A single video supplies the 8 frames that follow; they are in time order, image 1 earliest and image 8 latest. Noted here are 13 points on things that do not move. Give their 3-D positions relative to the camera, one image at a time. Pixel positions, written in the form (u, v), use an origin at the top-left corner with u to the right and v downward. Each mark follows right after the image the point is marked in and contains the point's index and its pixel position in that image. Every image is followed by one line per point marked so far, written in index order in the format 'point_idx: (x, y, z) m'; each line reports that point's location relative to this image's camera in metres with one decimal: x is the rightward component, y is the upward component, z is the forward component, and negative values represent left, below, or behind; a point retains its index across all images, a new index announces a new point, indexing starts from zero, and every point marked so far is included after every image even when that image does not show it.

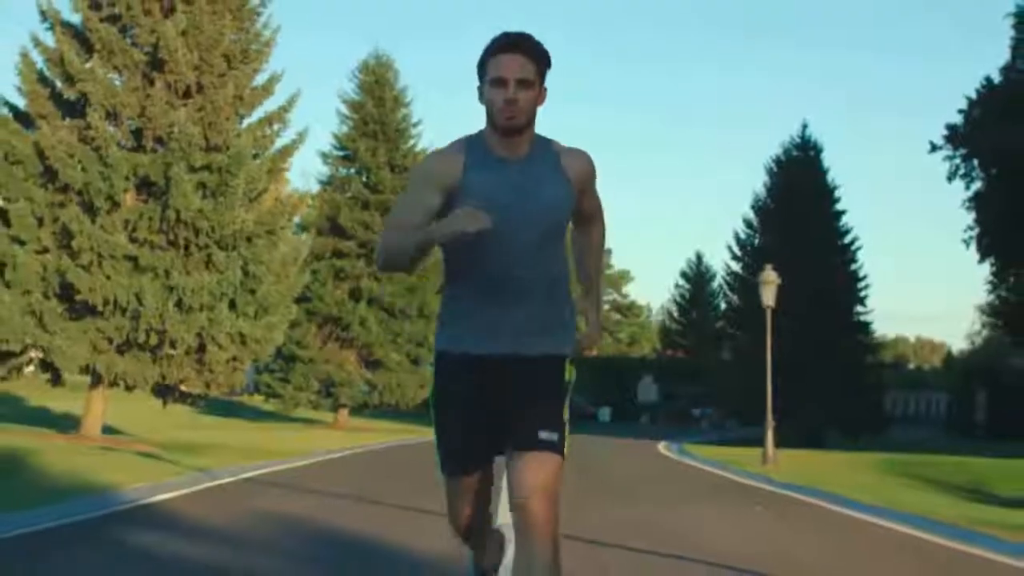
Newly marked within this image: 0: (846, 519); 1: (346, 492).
0: (+4.5, -3.0, +19.3) m
1: (-1.8, -2.3, +16.2) m
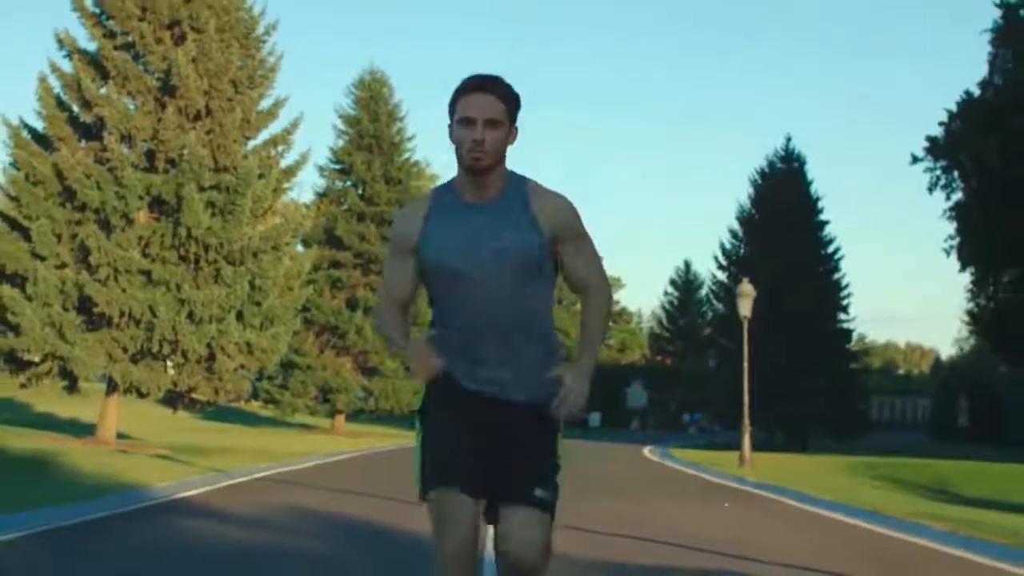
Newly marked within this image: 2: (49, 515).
0: (+4.4, -3.3, +20.9) m
1: (-1.9, -2.4, +17.7) m
2: (-4.6, -2.2, +14.4) m
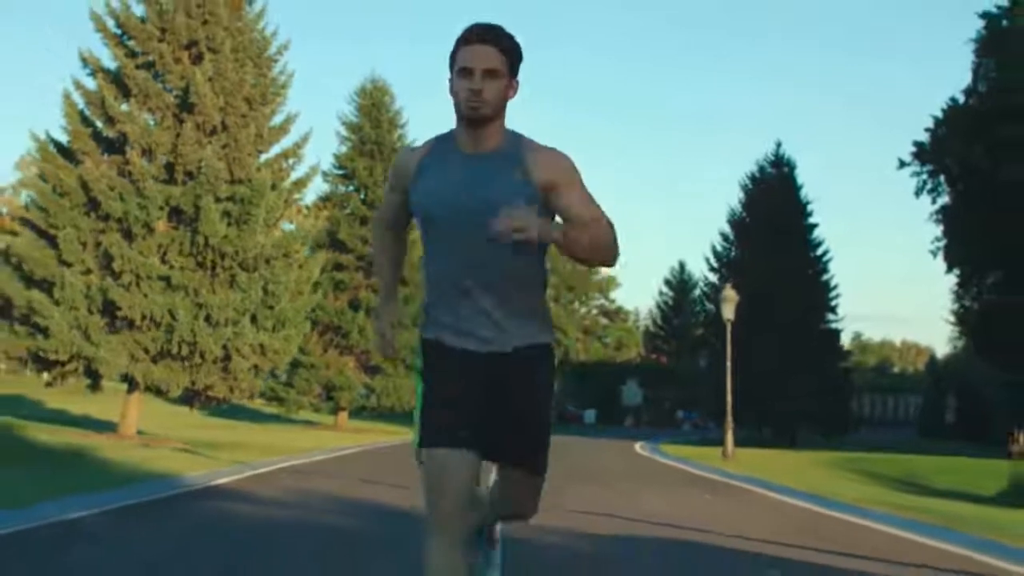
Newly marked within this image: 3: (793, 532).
0: (+4.3, -3.4, +22.6) m
1: (-2.0, -2.6, +19.5) m
2: (-4.6, -2.4, +16.1) m
3: (+3.4, -2.9, +17.2) m
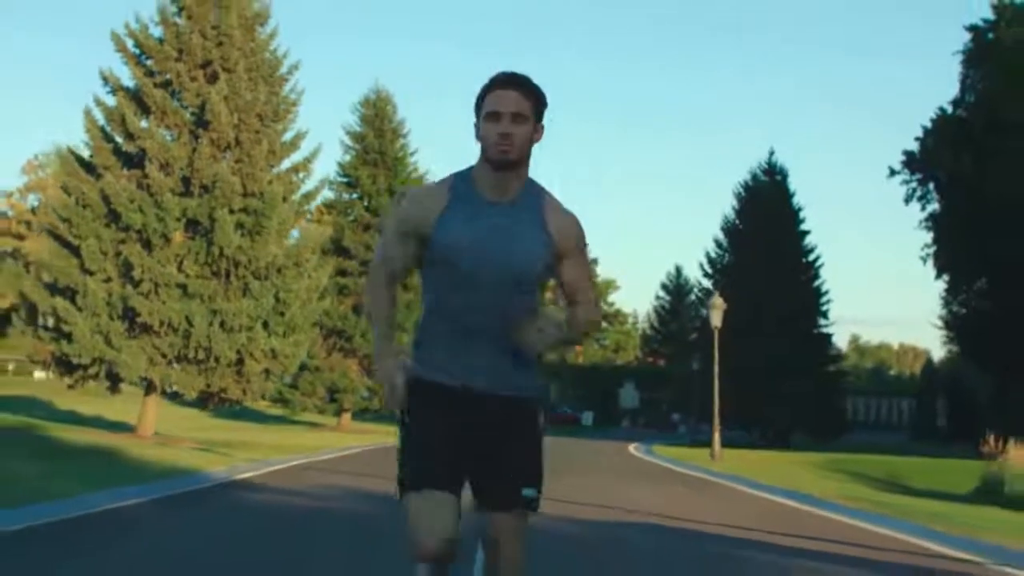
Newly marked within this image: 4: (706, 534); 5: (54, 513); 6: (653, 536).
0: (+4.3, -3.5, +24.2) m
1: (-2.0, -2.7, +21.0) m
2: (-4.7, -2.5, +17.7) m
3: (+3.3, -3.0, +18.7) m
4: (+2.1, -2.6, +15.4) m
5: (-5.0, -2.5, +15.9) m
6: (+1.5, -2.5, +14.8) m
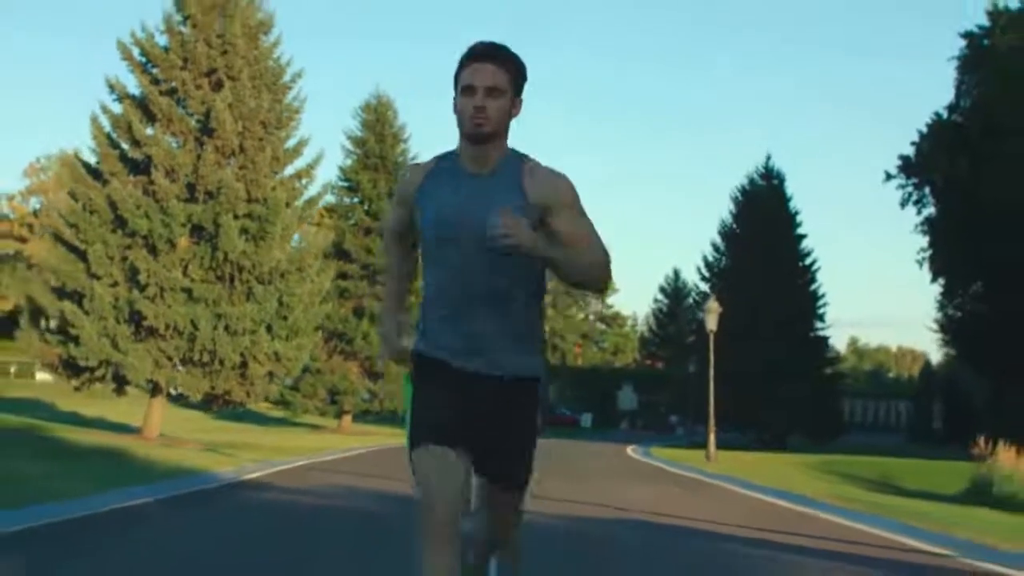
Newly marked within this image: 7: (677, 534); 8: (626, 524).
0: (+4.2, -3.6, +24.7) m
1: (-2.0, -2.8, +21.6) m
2: (-4.7, -2.6, +18.2) m
3: (+3.3, -3.1, +19.2) m
4: (+2.0, -2.7, +15.9) m
5: (-5.0, -2.5, +16.4) m
6: (+1.4, -2.6, +15.4) m
7: (+1.7, -2.6, +15.2) m
8: (+1.3, -2.6, +16.0) m
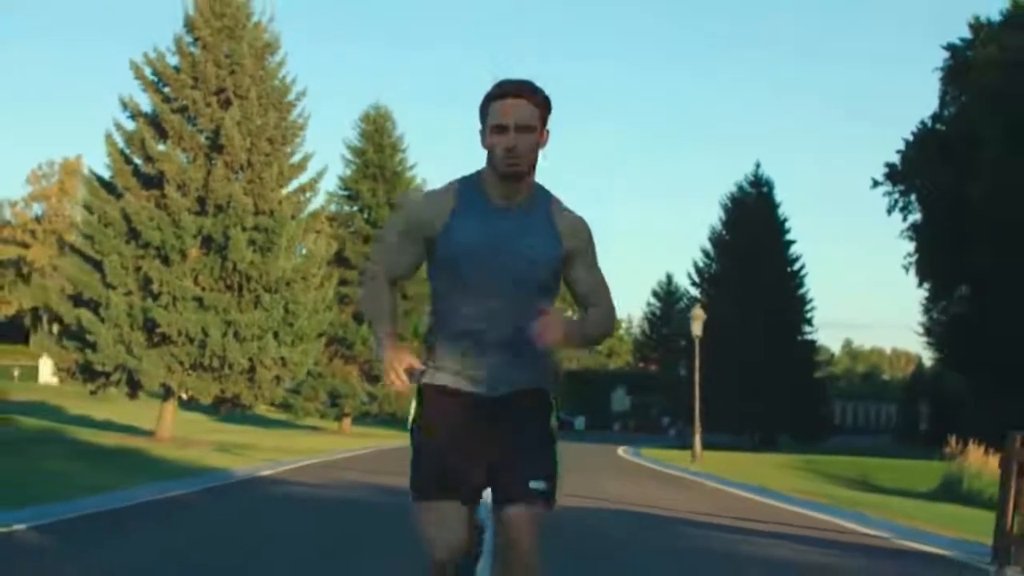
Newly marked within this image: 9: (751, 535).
0: (+4.2, -3.8, +26.3) m
1: (-2.1, -3.0, +23.1) m
2: (-4.8, -2.7, +19.8) m
3: (+3.2, -3.3, +20.8) m
4: (+2.0, -2.8, +17.5) m
5: (-5.0, -2.7, +18.0) m
6: (+1.4, -2.7, +17.0) m
7: (+1.7, -2.7, +16.8) m
8: (+1.2, -2.8, +17.6) m
9: (+2.6, -2.7, +15.6) m
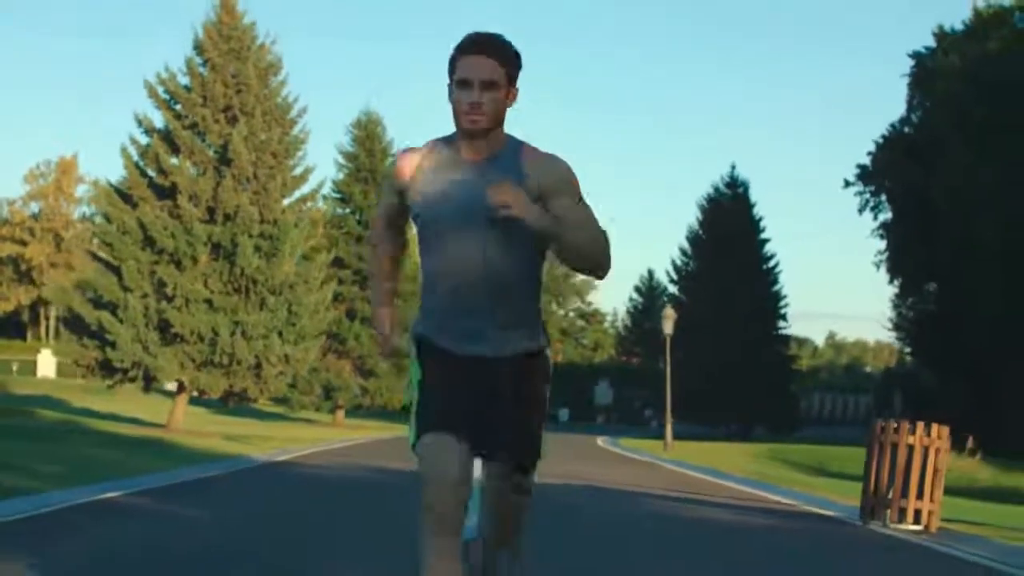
0: (+3.9, -3.9, +29.1) m
1: (-2.4, -3.1, +25.9) m
2: (-5.0, -2.9, +22.5) m
3: (+3.0, -3.4, +23.6) m
4: (+1.8, -2.9, +20.3) m
5: (-5.3, -2.8, +20.7) m
6: (+1.2, -2.9, +19.7) m
7: (+1.5, -2.9, +19.5) m
8: (+1.0, -2.9, +20.4) m
9: (+2.4, -2.8, +18.4) m
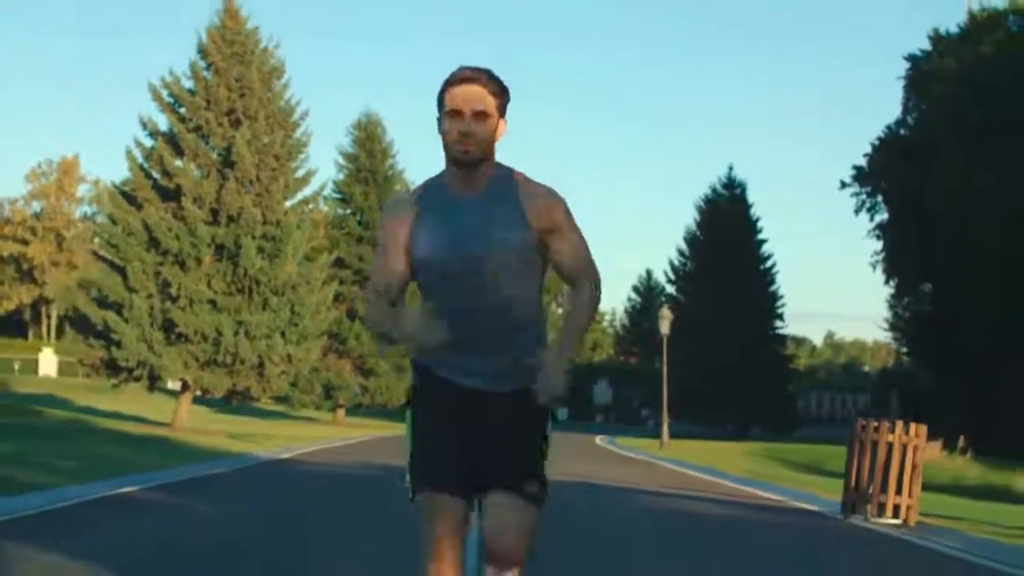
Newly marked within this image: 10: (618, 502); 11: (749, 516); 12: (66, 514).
0: (+3.8, -3.9, +29.7) m
1: (-2.4, -3.1, +26.4) m
2: (-5.0, -2.9, +23.0) m
3: (+3.0, -3.4, +24.2) m
4: (+1.7, -3.0, +20.8) m
5: (-5.3, -2.9, +21.2) m
6: (+1.1, -2.9, +20.3) m
7: (+1.4, -2.9, +20.1) m
8: (+1.0, -3.0, +20.9) m
9: (+2.4, -2.9, +19.0) m
10: (+1.4, -2.8, +18.4) m
11: (+2.7, -2.7, +16.7) m
12: (-5.2, -2.6, +16.7) m
